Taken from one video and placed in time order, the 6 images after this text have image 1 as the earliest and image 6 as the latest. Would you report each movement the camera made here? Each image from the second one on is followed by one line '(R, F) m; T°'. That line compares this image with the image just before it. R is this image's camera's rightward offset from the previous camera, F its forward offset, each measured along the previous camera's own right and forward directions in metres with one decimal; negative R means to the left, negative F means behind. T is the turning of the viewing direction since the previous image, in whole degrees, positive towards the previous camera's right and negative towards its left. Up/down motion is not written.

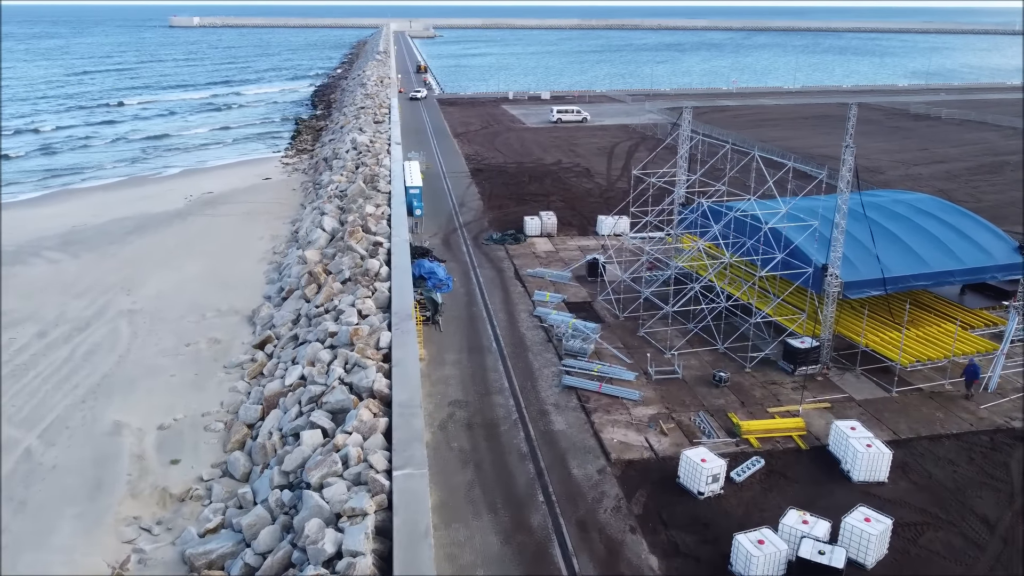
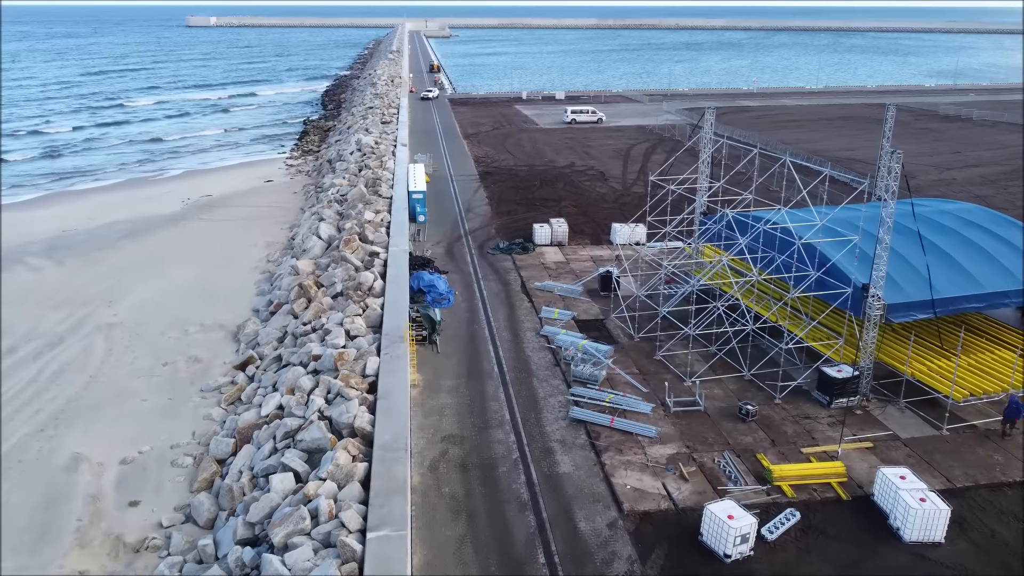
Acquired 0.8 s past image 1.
(+0.2, +1.7) m; -1°
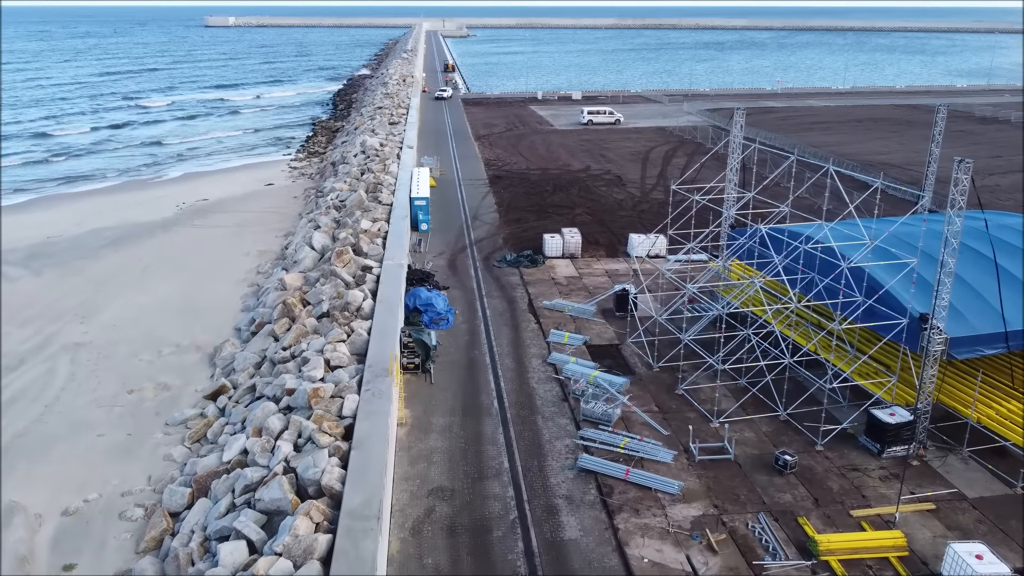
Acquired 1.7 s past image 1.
(+0.3, +1.9) m; -1°
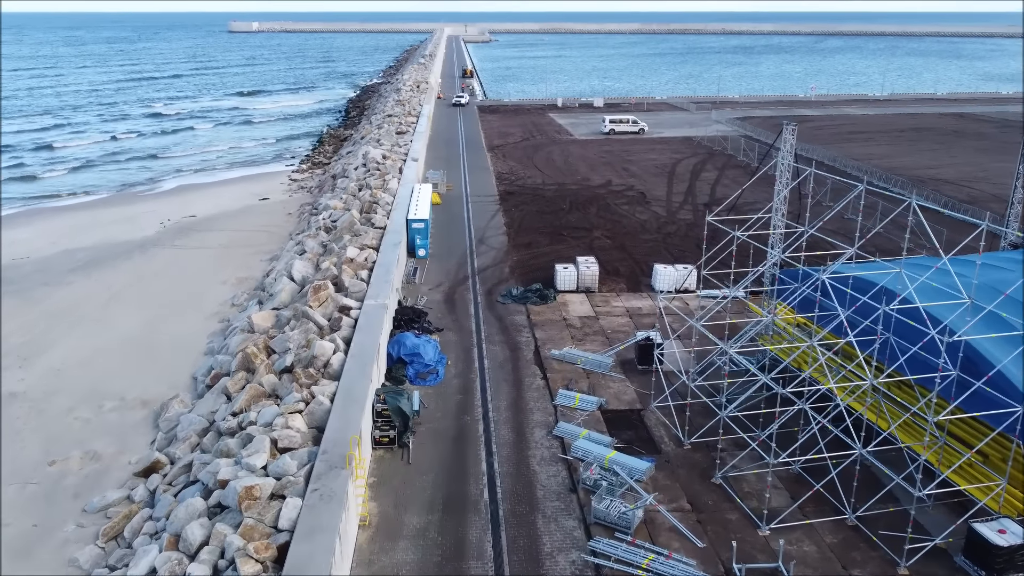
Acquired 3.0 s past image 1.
(+0.4, +2.9) m; -2°
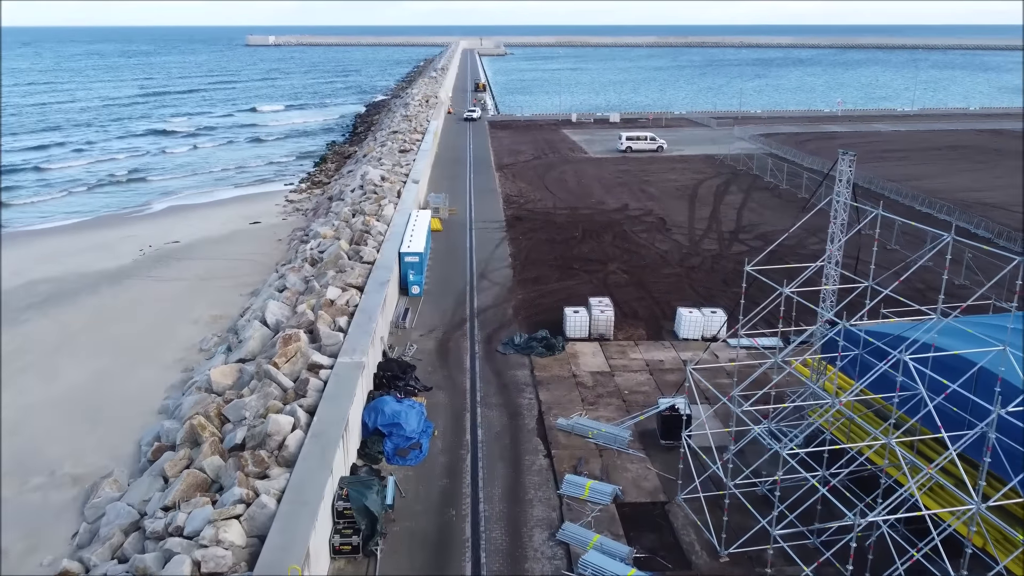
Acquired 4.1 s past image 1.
(+0.3, +2.5) m; -1°
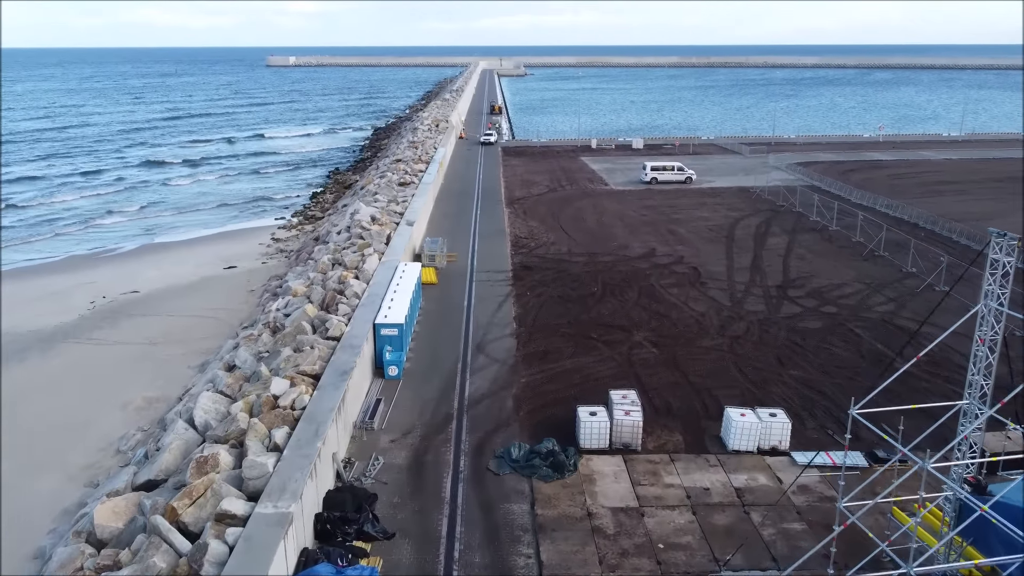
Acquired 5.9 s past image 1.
(+0.4, +4.0) m; -2°
